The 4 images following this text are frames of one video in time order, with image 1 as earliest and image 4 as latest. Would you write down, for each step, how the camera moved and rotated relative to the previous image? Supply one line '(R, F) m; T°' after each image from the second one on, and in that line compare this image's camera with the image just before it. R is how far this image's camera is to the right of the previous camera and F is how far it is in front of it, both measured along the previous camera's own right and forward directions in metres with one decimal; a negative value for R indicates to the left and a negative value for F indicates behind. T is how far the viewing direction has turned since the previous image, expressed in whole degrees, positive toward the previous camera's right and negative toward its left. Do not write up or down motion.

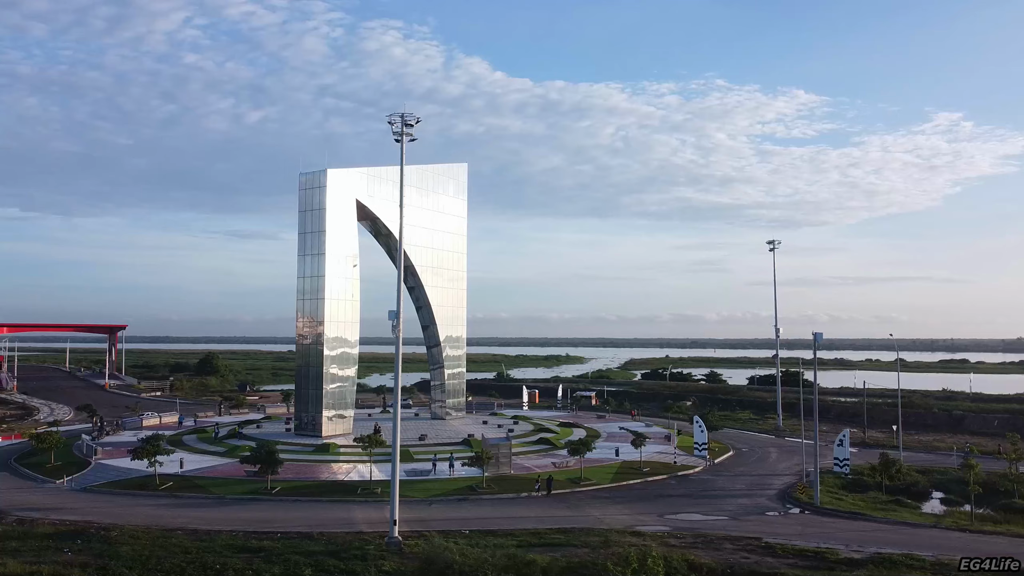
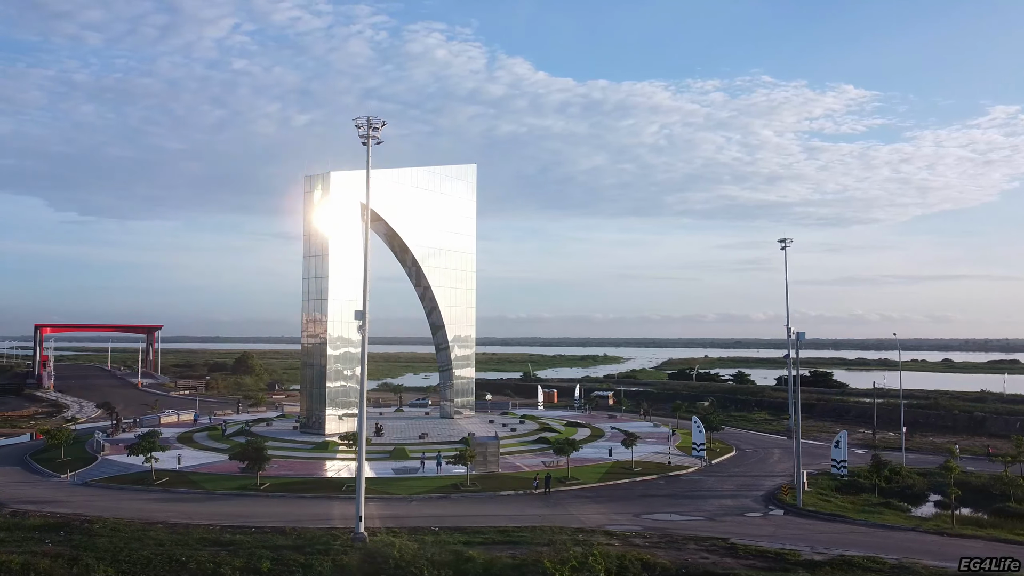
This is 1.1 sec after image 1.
(+1.8, -0.1) m; -3°
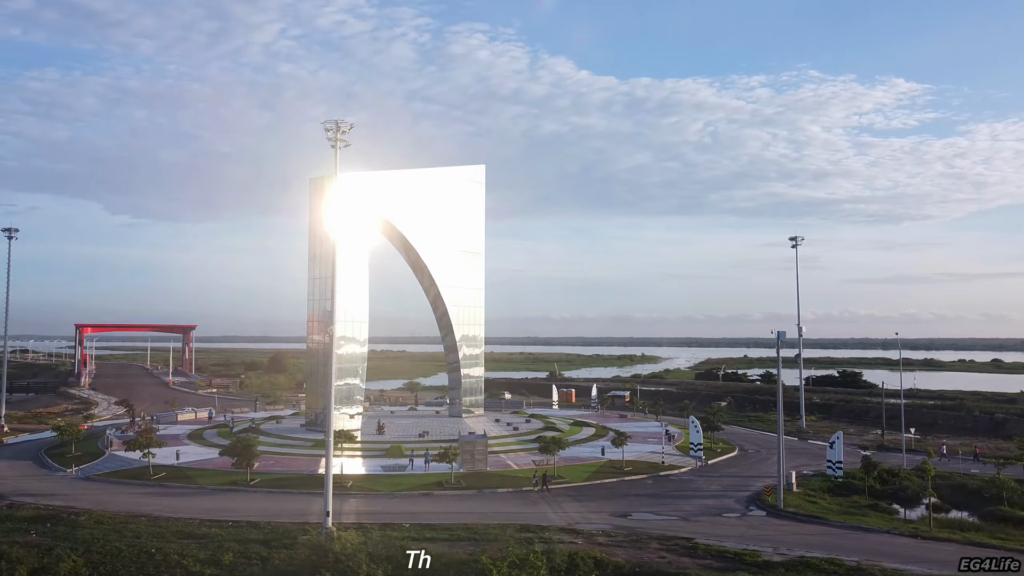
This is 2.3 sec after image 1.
(+1.8, -0.1) m; -3°
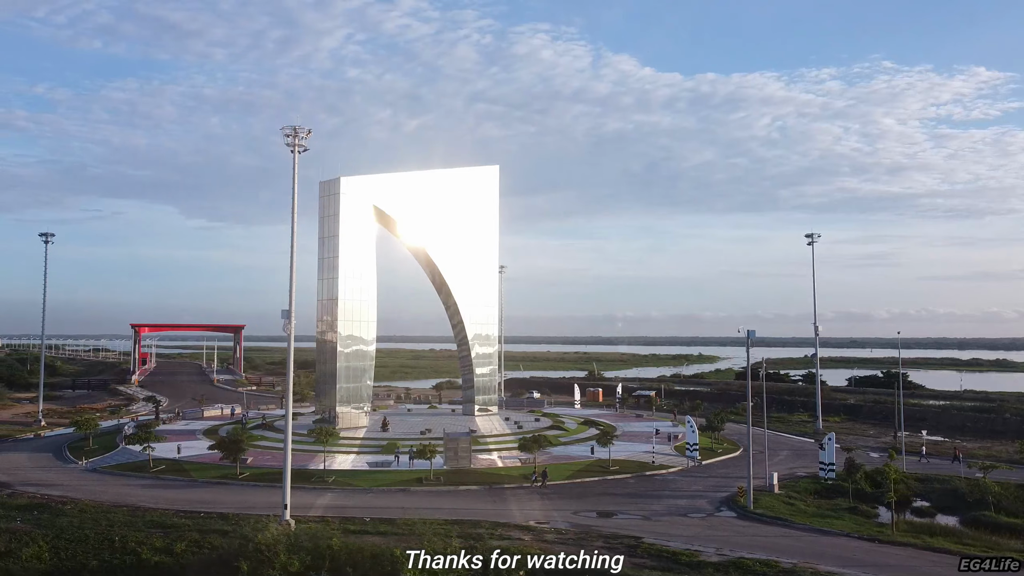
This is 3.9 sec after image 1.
(+2.7, -0.2) m; -4°
